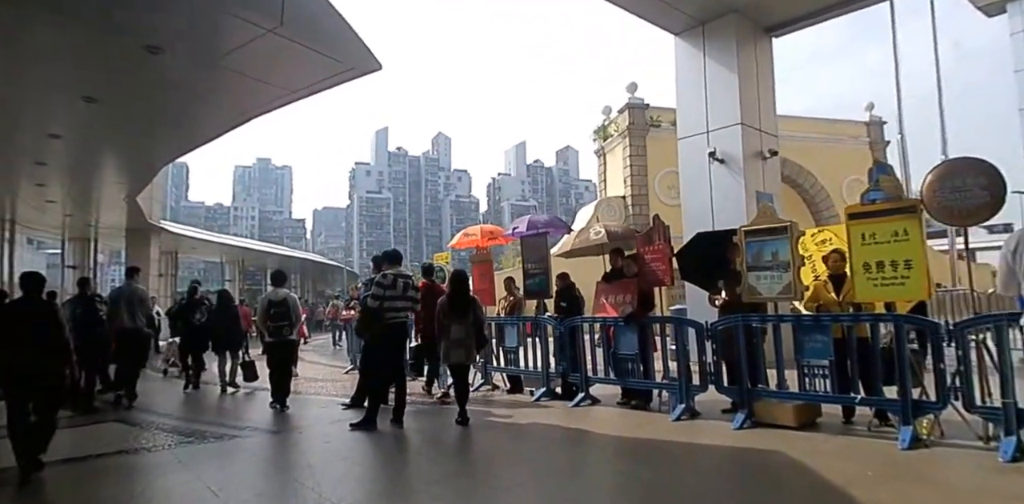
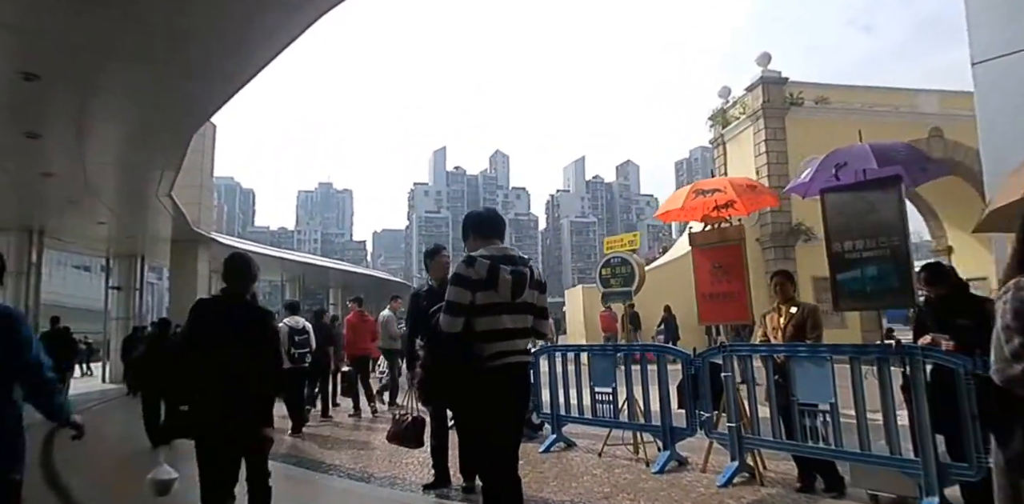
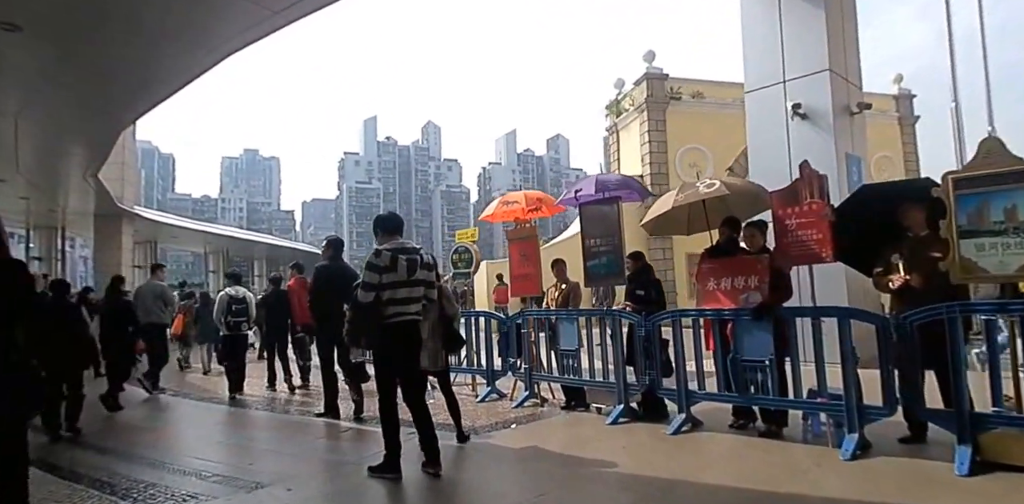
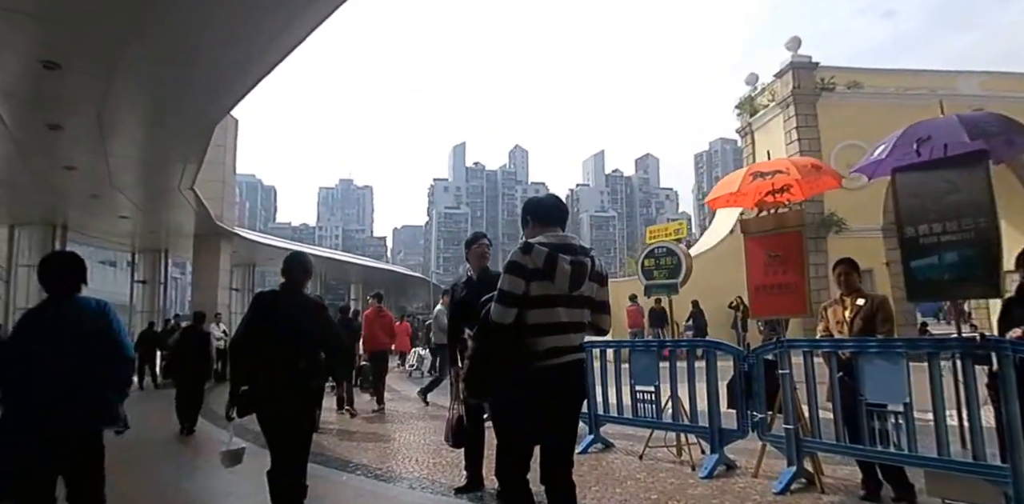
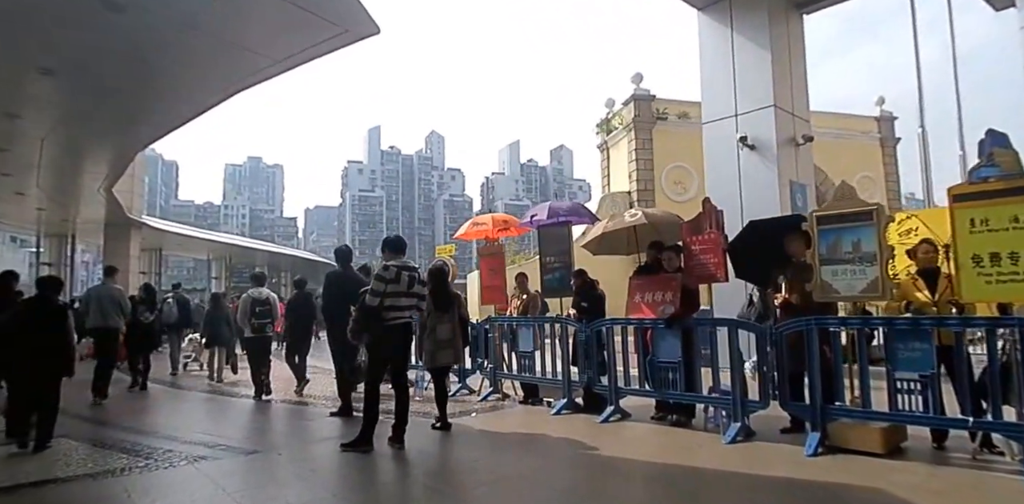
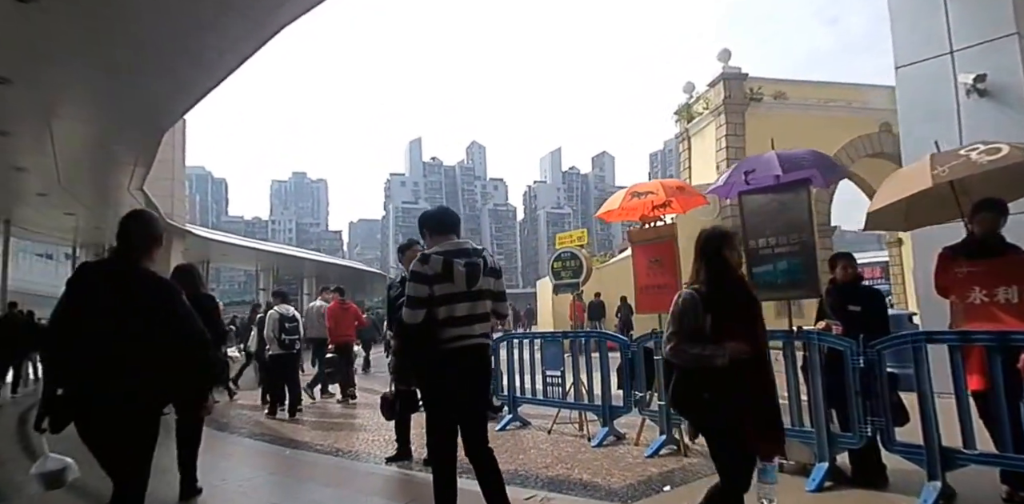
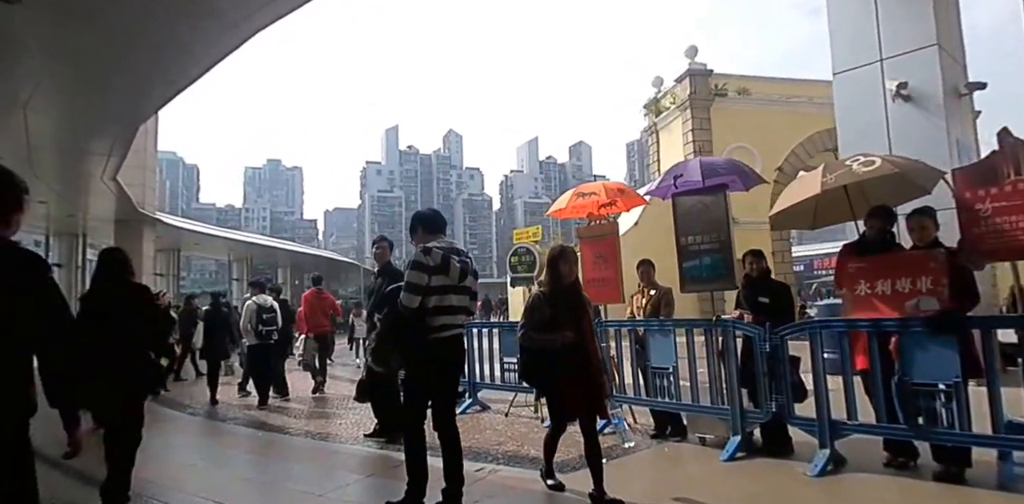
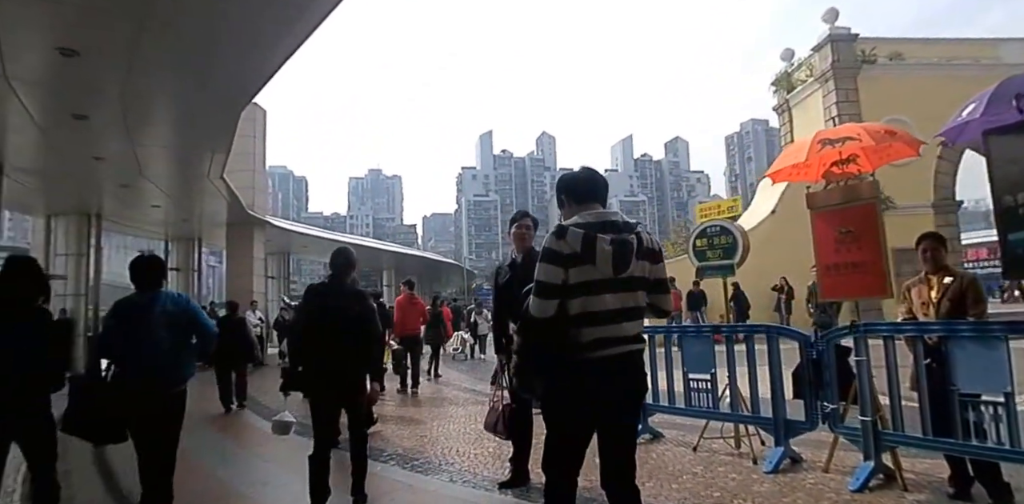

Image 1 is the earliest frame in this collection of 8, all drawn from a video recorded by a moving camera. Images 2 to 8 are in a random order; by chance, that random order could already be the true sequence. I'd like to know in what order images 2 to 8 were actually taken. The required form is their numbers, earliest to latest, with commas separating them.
5, 3, 7, 6, 2, 4, 8
